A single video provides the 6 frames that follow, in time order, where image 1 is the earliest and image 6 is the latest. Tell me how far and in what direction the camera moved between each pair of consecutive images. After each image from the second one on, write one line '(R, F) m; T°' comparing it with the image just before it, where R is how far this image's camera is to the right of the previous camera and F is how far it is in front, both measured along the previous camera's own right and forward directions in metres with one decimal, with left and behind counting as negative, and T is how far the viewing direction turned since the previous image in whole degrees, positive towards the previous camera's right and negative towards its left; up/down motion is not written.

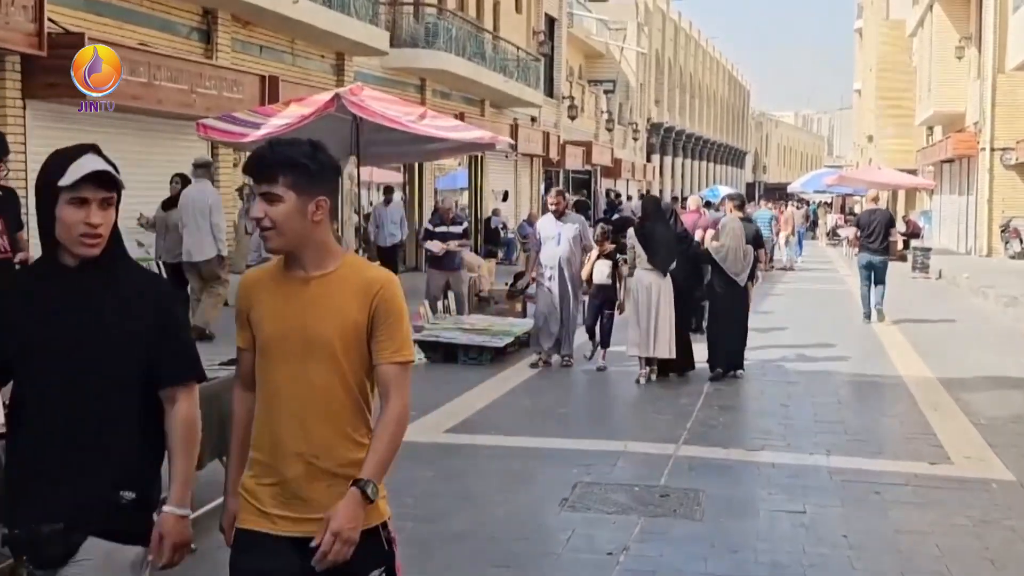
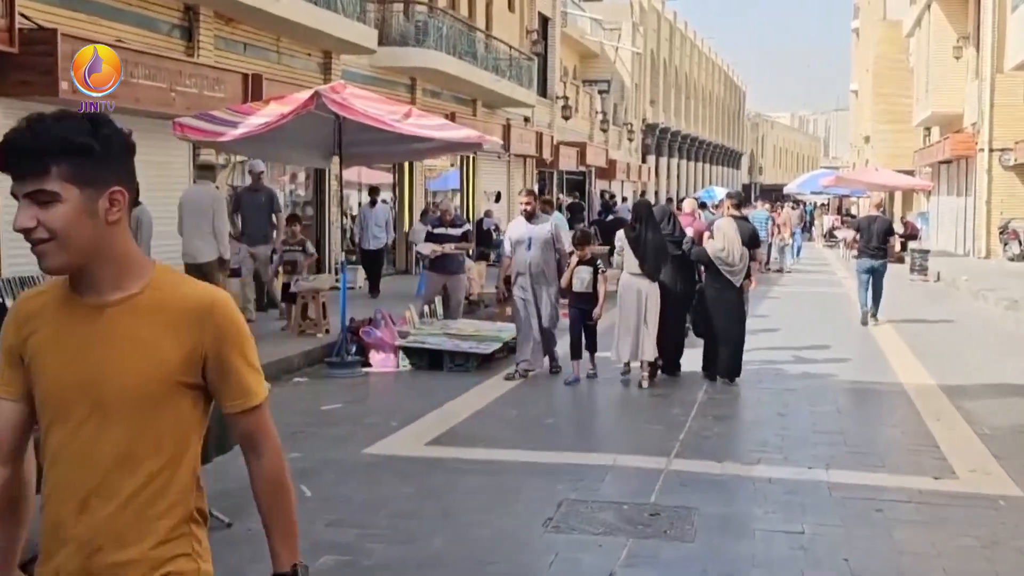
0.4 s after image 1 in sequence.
(+0.1, +0.4) m; 0°
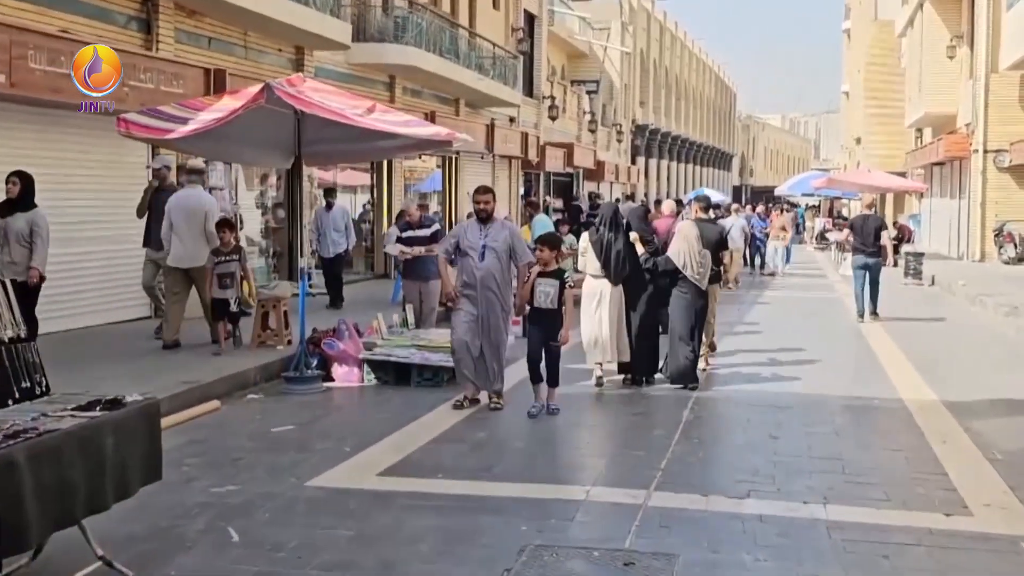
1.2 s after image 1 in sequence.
(+0.2, +0.8) m; 0°
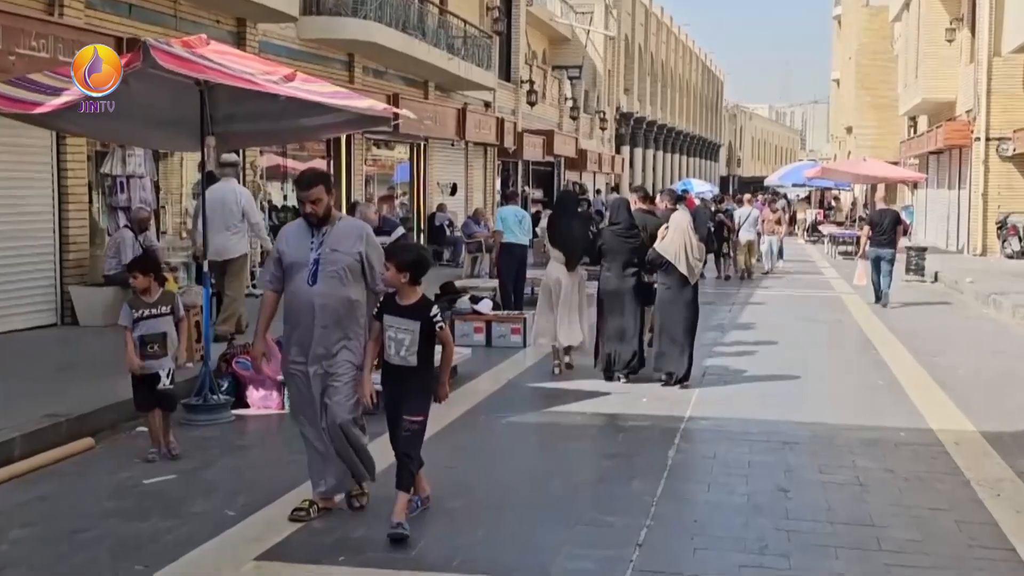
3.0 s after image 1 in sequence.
(+0.3, +1.7) m; +1°
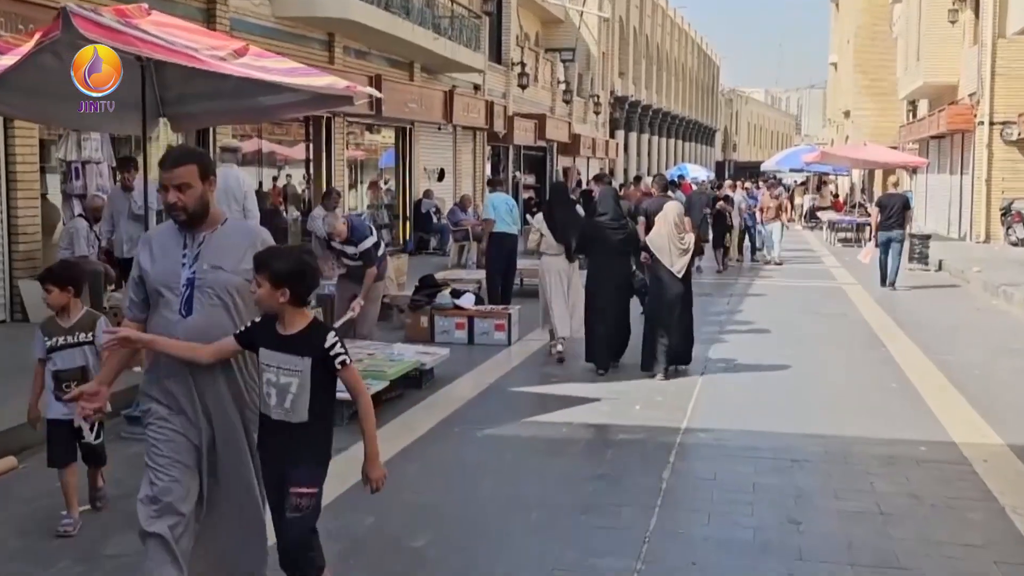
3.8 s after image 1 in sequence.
(+0.1, +0.8) m; 0°
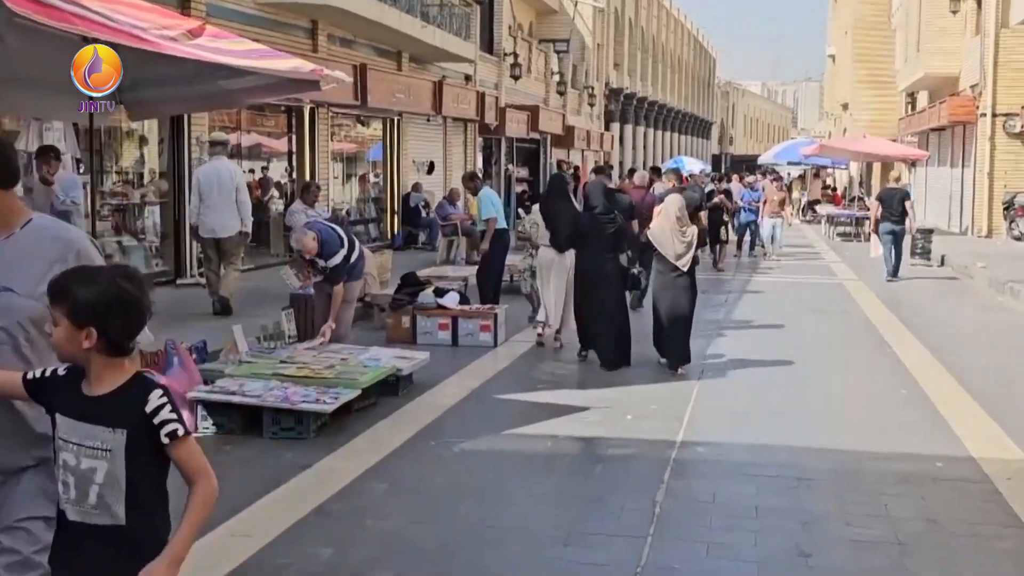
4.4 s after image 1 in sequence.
(+0.1, +0.6) m; 0°
